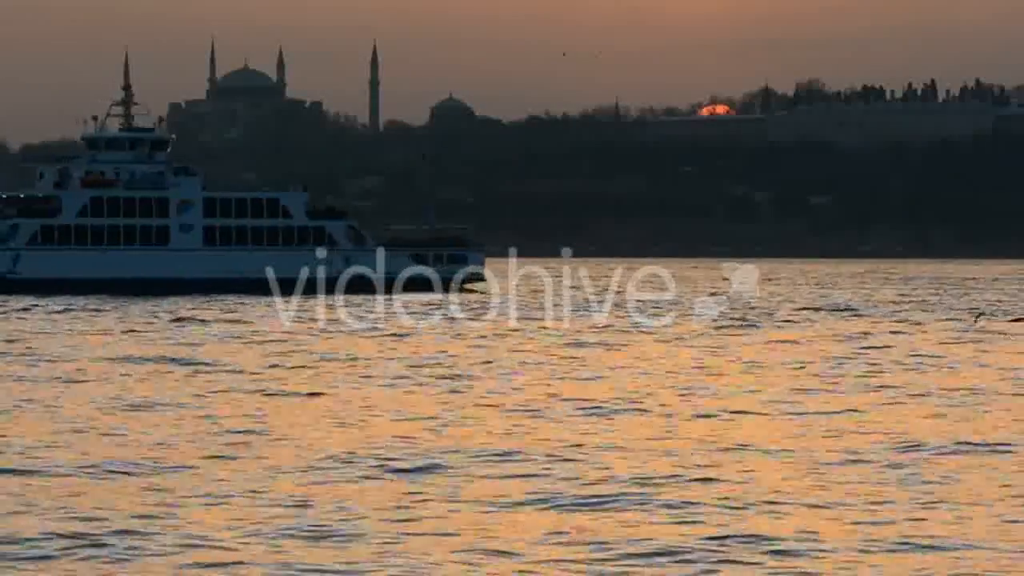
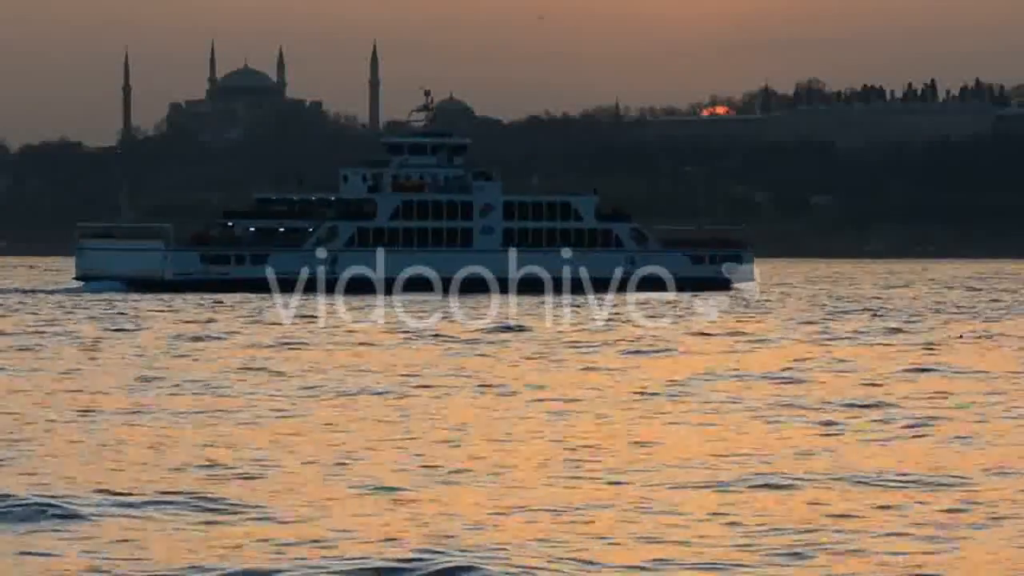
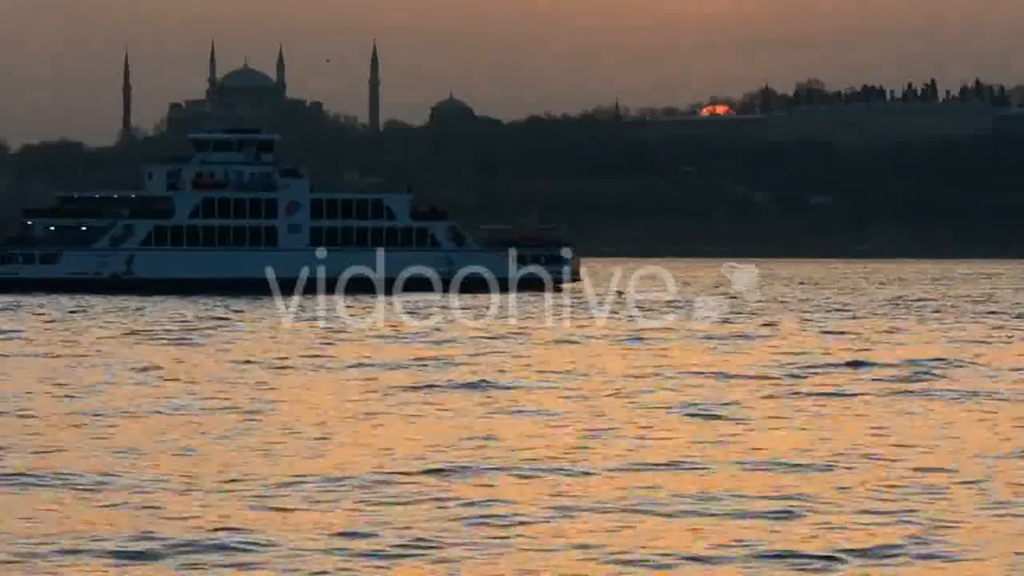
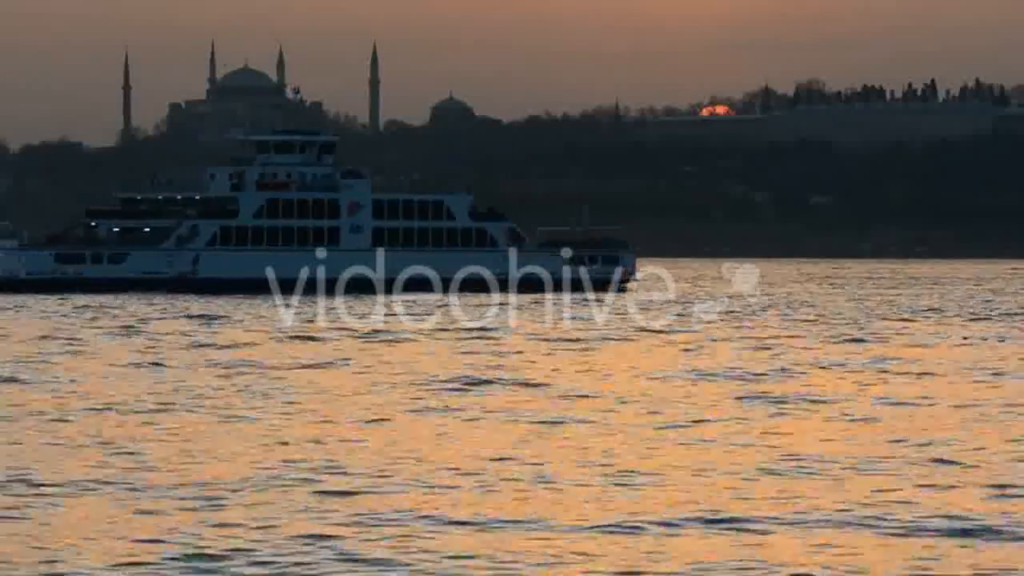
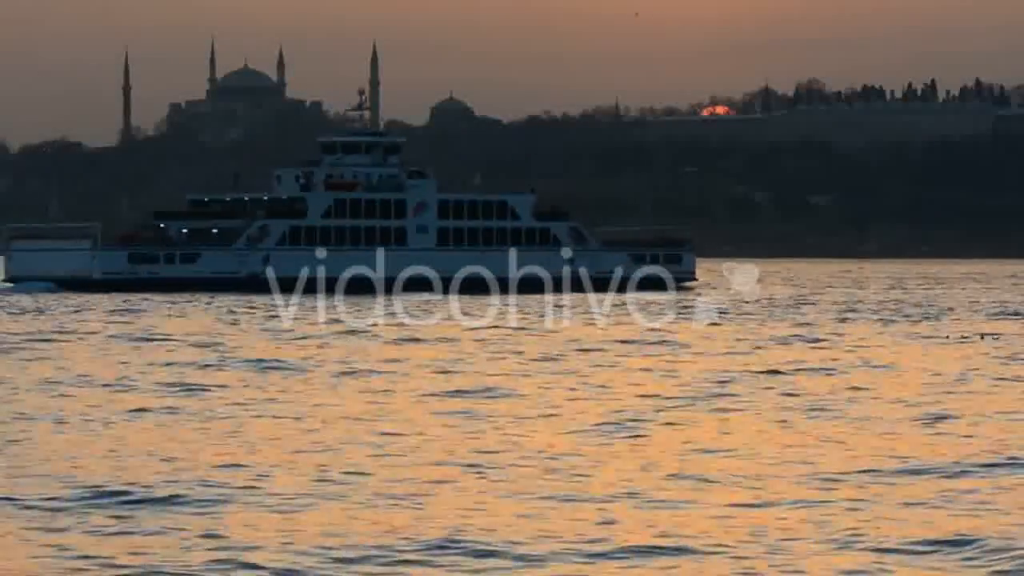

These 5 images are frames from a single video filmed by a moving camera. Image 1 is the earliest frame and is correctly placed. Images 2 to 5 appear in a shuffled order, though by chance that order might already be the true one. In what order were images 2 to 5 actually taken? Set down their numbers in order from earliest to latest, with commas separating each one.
3, 4, 5, 2
